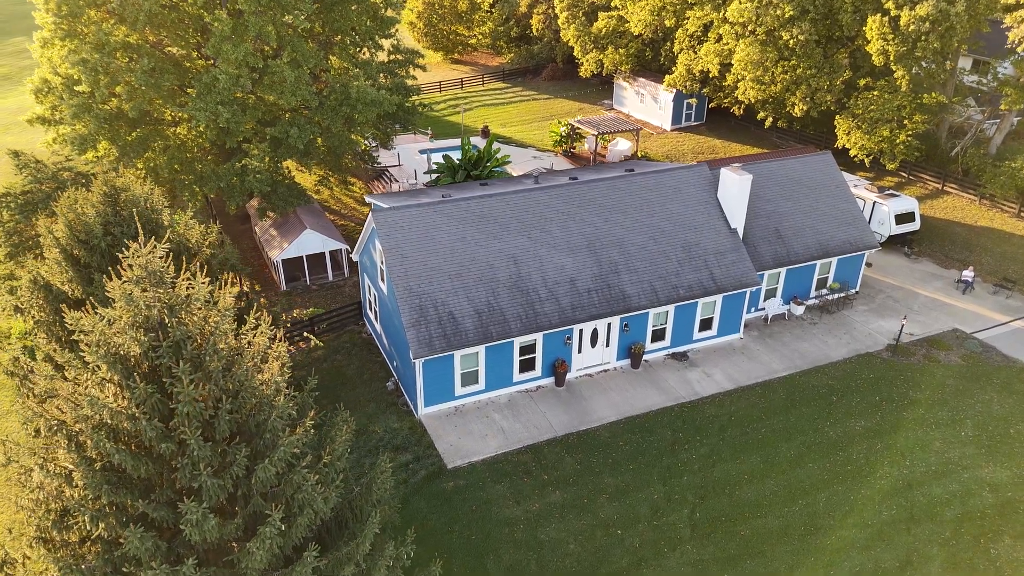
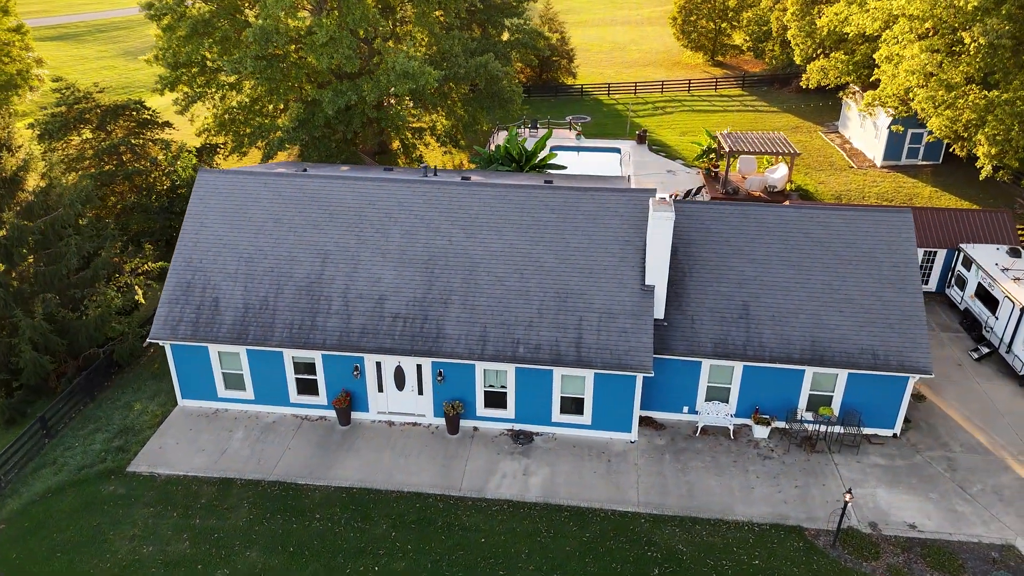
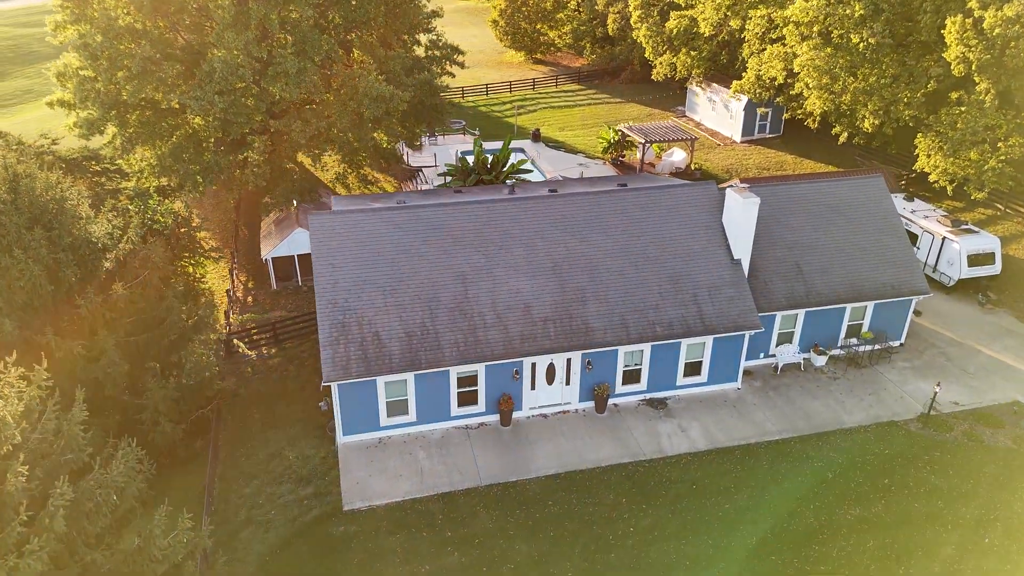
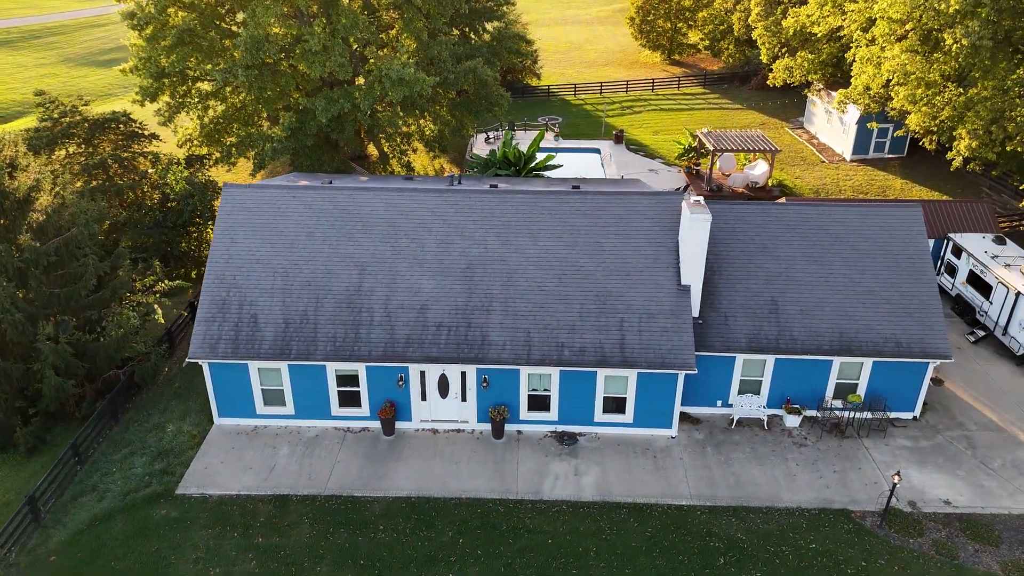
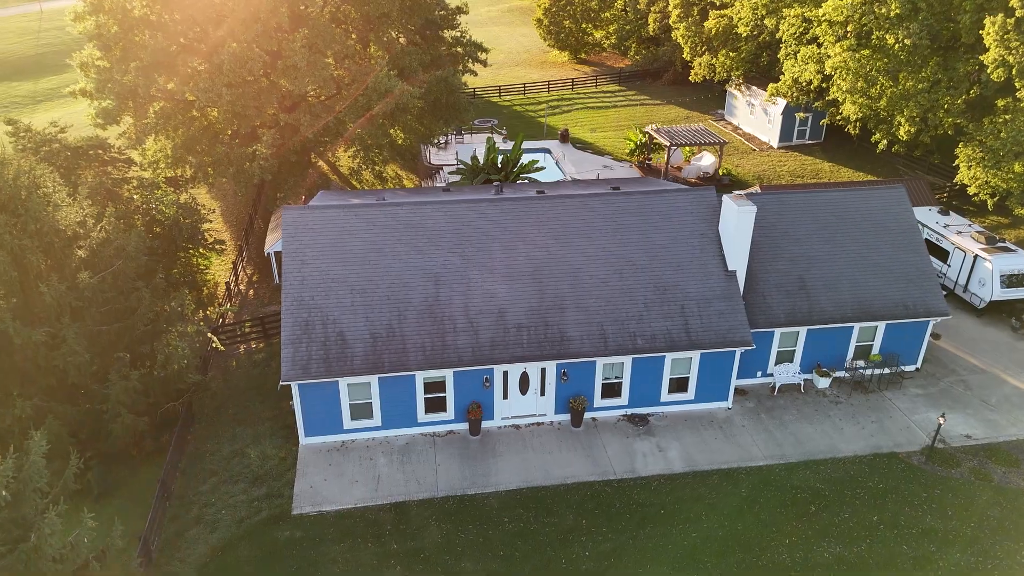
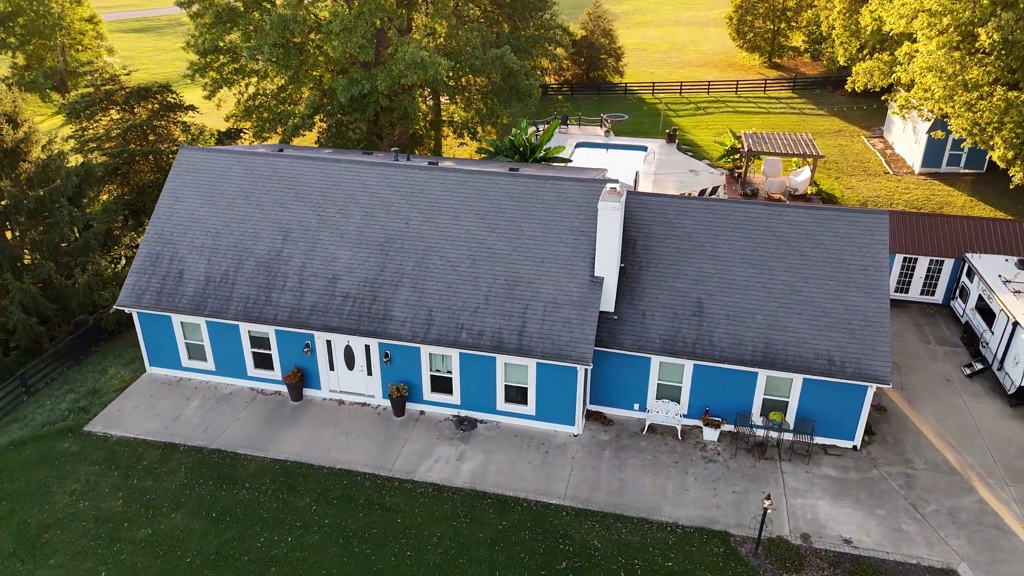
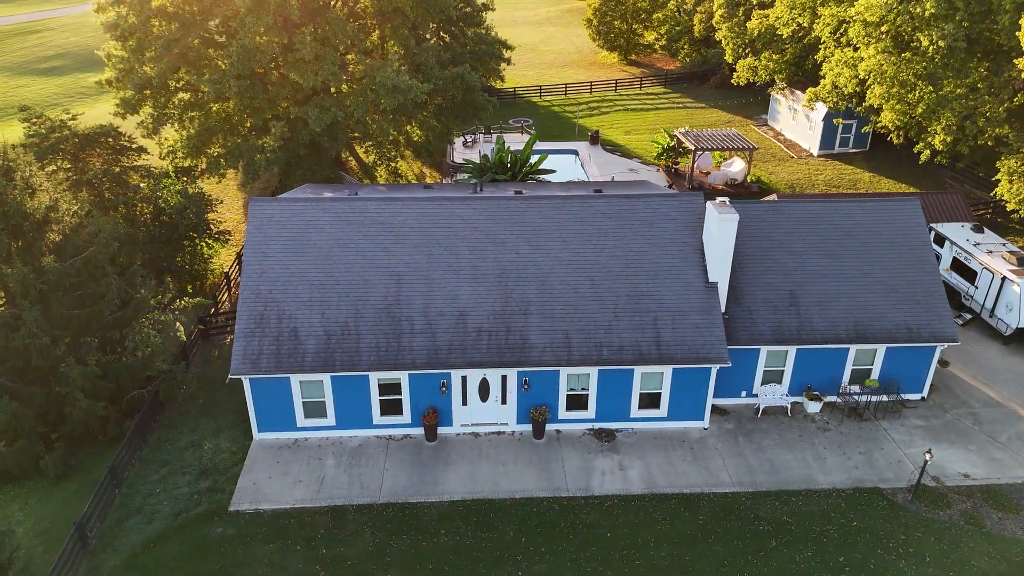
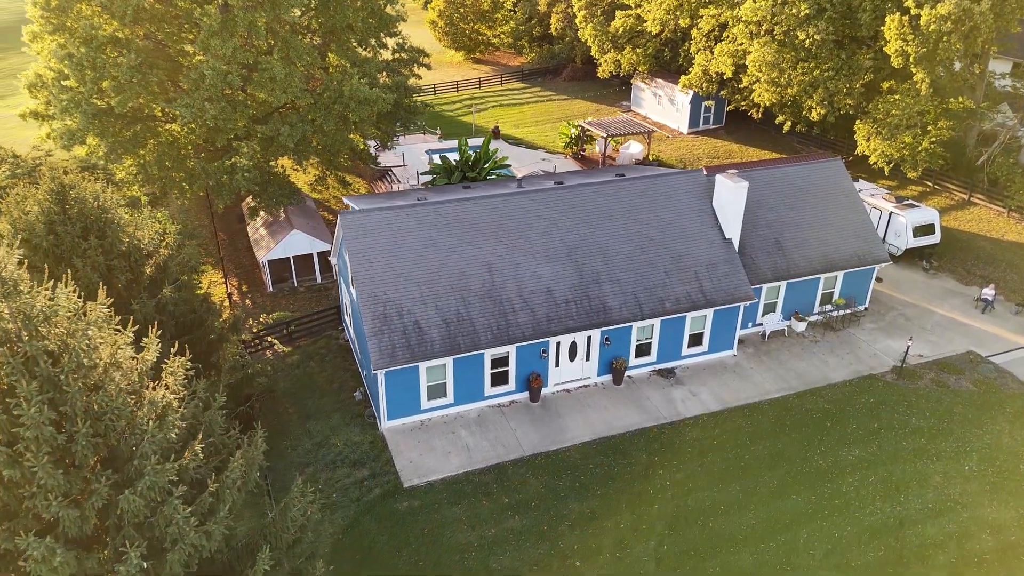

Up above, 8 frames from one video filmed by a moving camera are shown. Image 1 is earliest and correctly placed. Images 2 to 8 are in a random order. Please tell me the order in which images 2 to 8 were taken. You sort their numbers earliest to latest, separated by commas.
8, 3, 5, 7, 4, 2, 6
